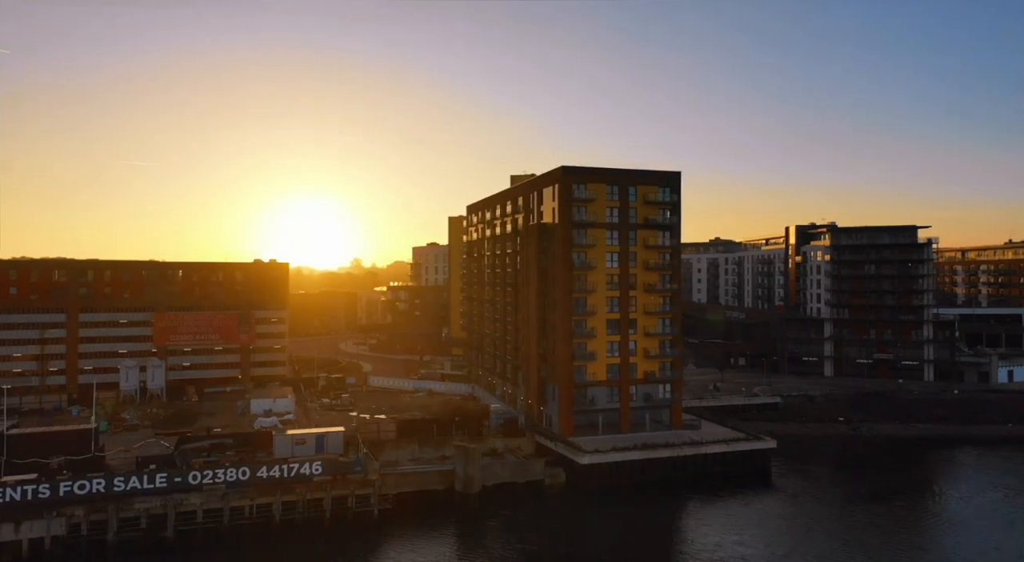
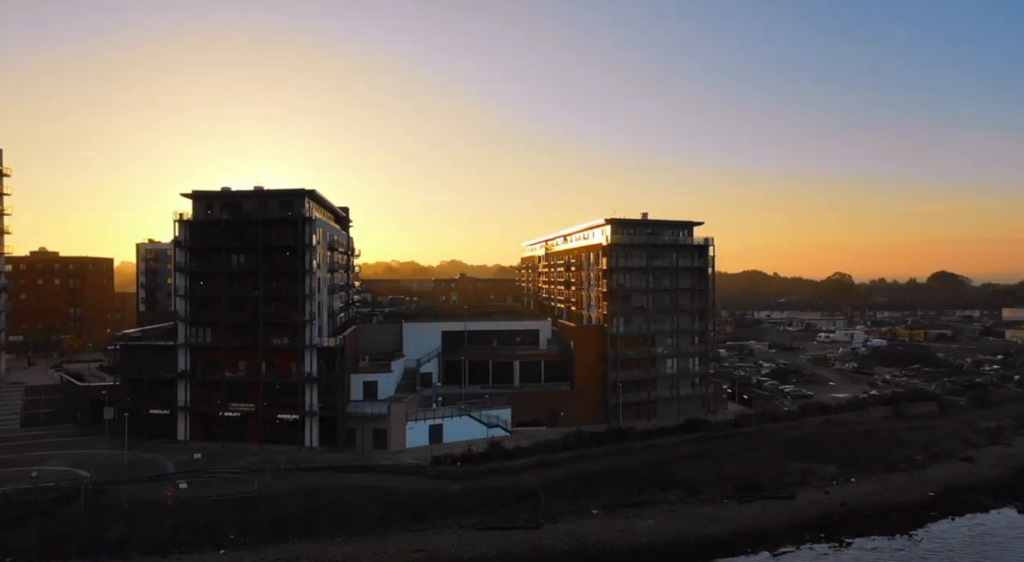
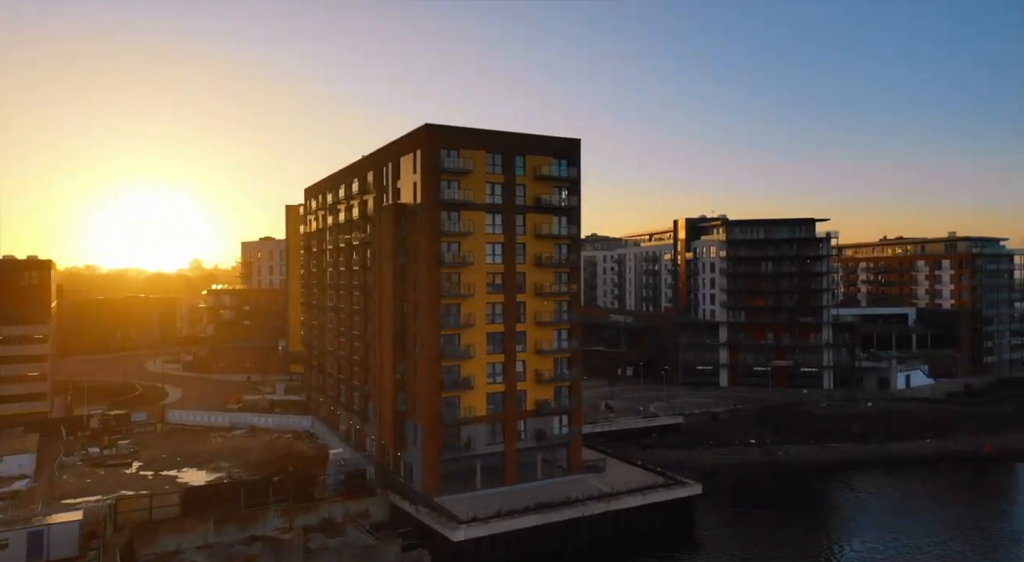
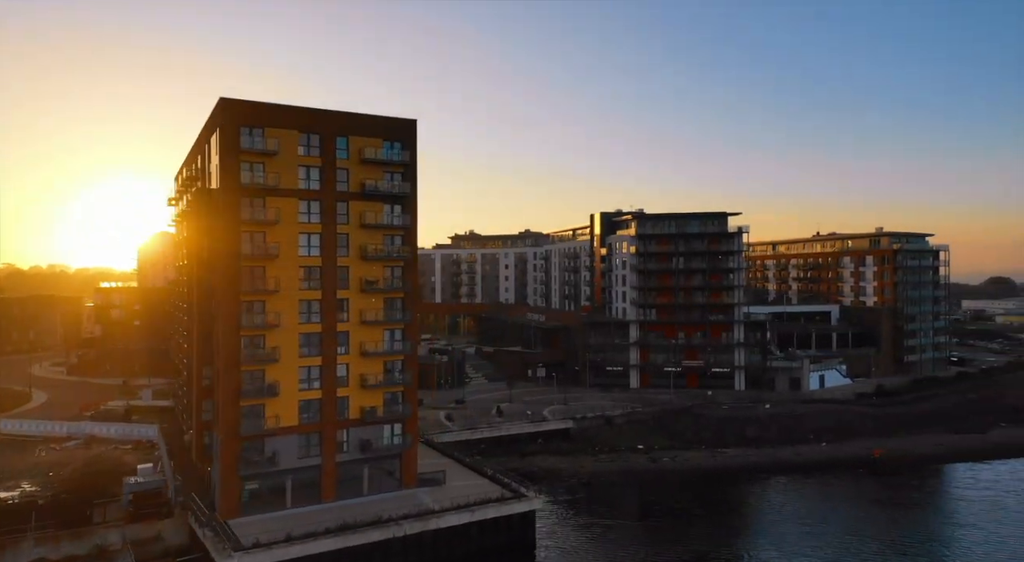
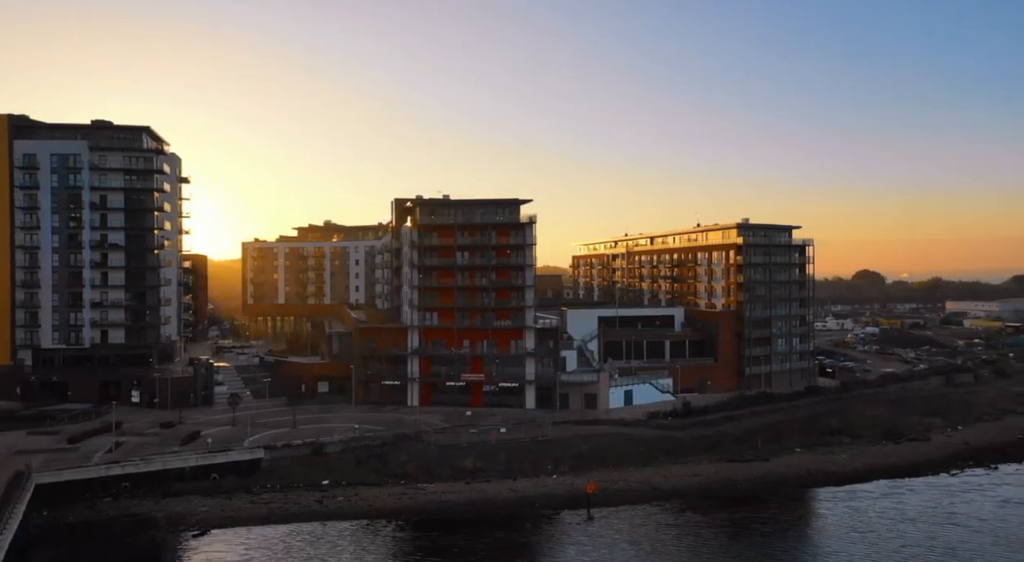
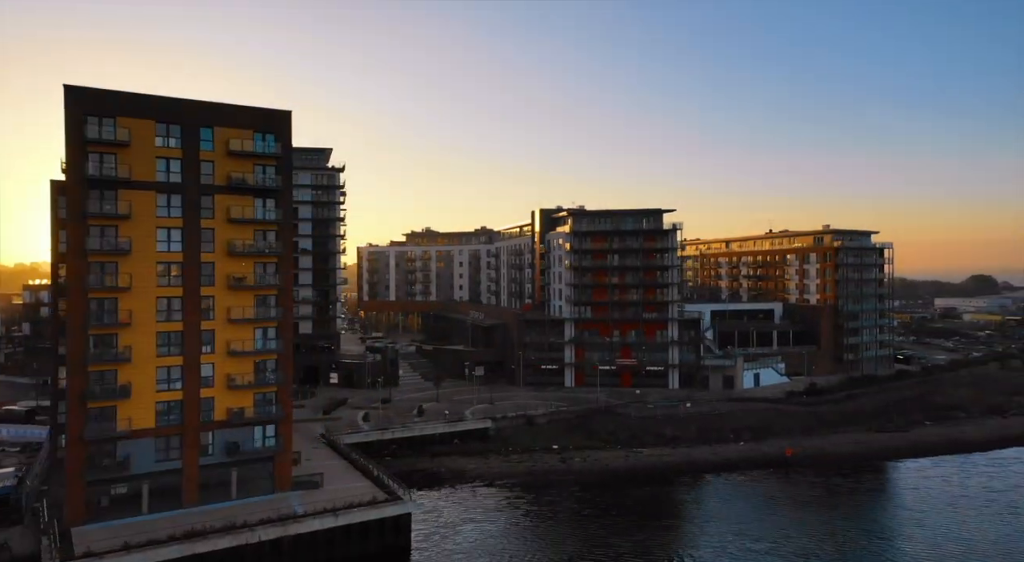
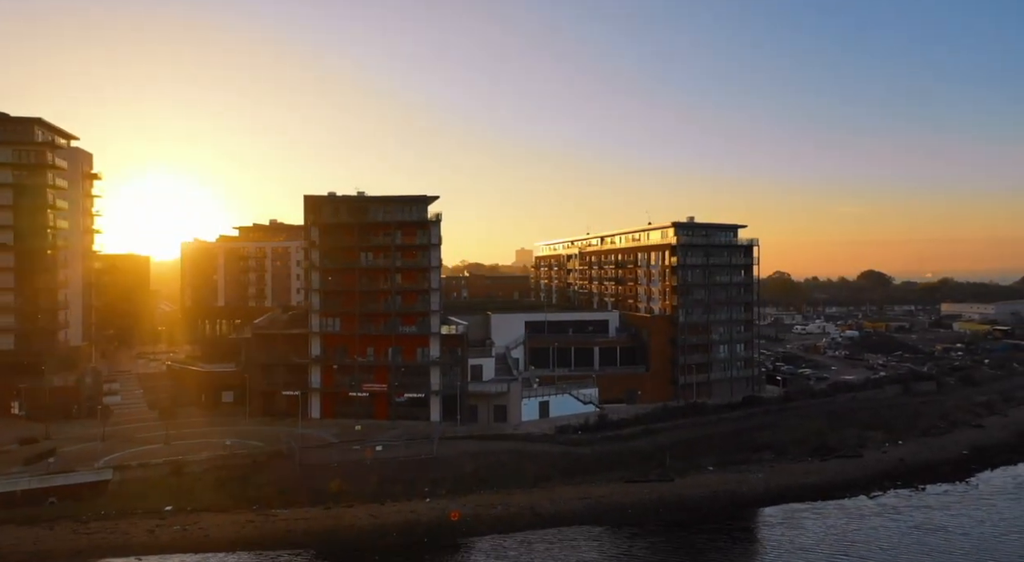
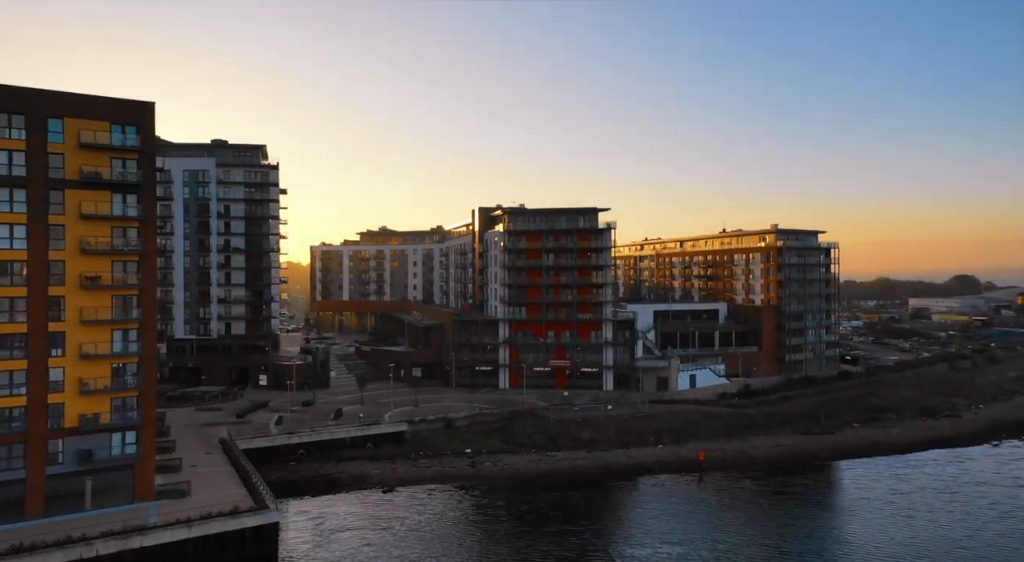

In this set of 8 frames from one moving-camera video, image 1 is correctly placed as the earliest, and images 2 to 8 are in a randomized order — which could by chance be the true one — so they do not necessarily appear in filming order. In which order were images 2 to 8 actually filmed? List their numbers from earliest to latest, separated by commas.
3, 4, 6, 8, 5, 7, 2
